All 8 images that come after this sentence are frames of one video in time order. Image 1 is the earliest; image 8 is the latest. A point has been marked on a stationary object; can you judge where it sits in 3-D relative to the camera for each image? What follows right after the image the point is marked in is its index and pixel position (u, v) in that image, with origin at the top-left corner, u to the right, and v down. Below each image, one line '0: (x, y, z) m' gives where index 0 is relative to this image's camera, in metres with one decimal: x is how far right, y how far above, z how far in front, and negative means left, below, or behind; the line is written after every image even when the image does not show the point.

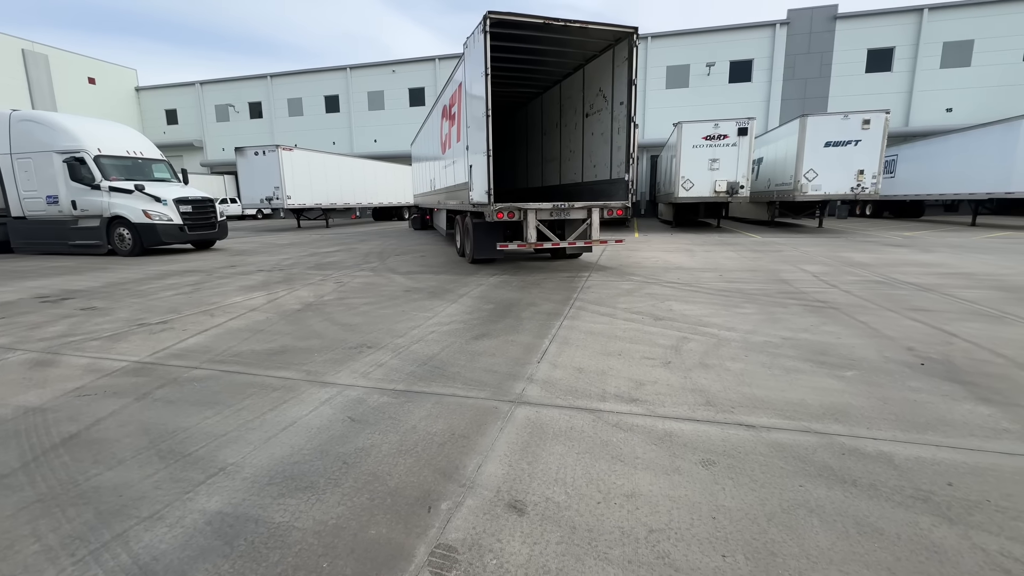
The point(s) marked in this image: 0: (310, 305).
0: (-3.0, -0.2, +7.2) m
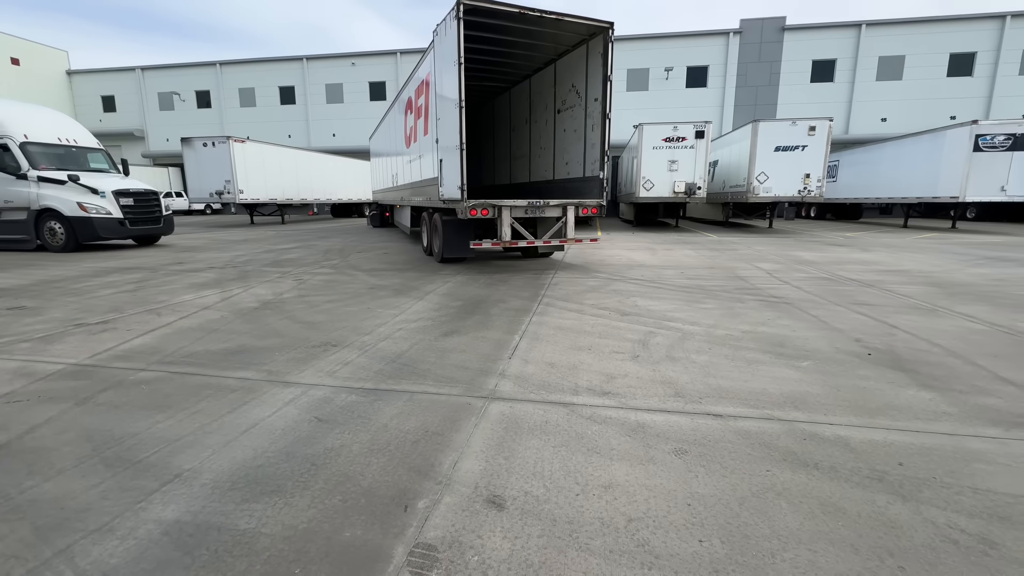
0: (-3.4, -0.2, +6.9) m
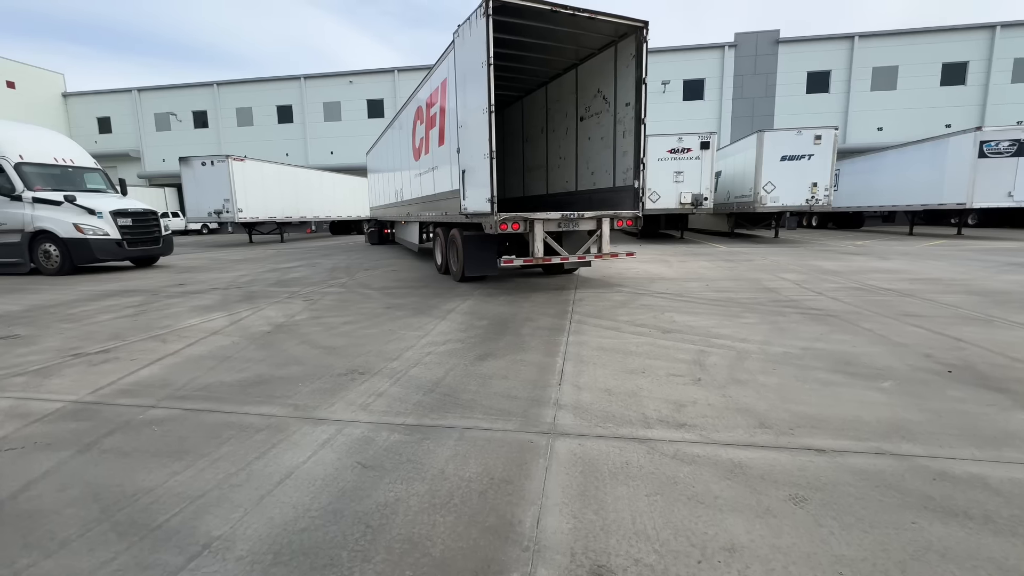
0: (-3.1, -0.5, +6.4) m
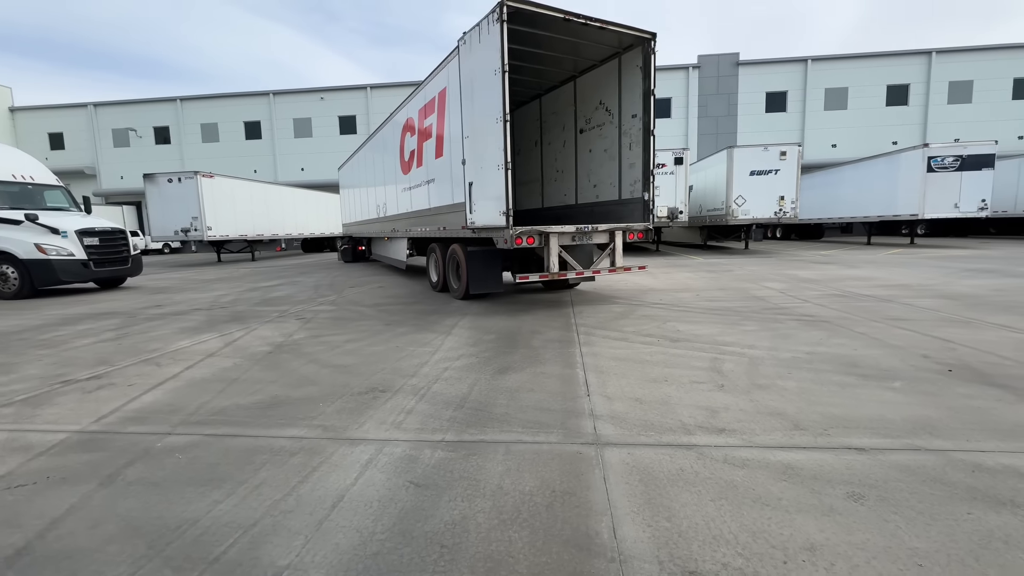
0: (-3.0, -0.7, +6.2) m
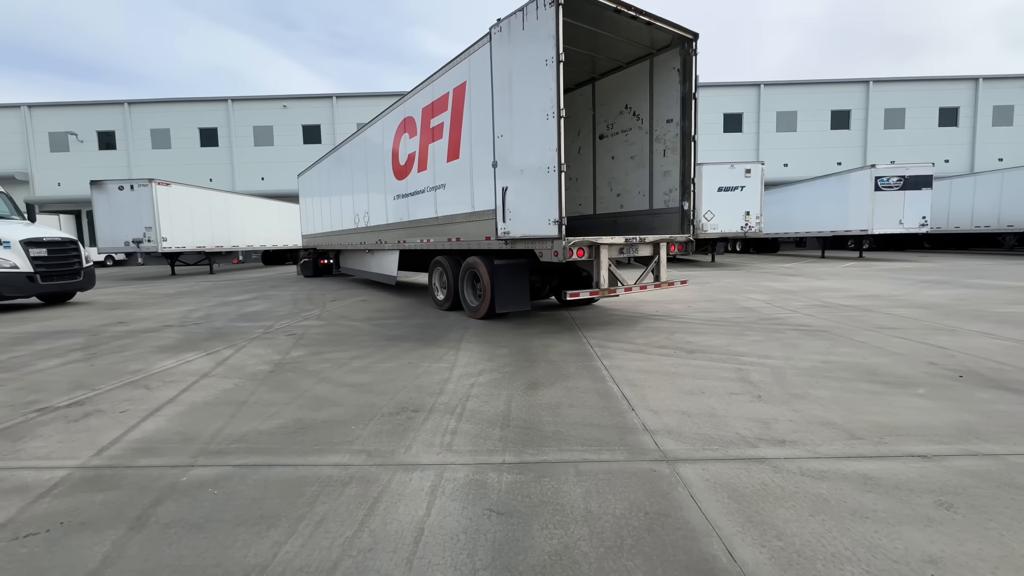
0: (-2.8, -0.9, +5.8) m
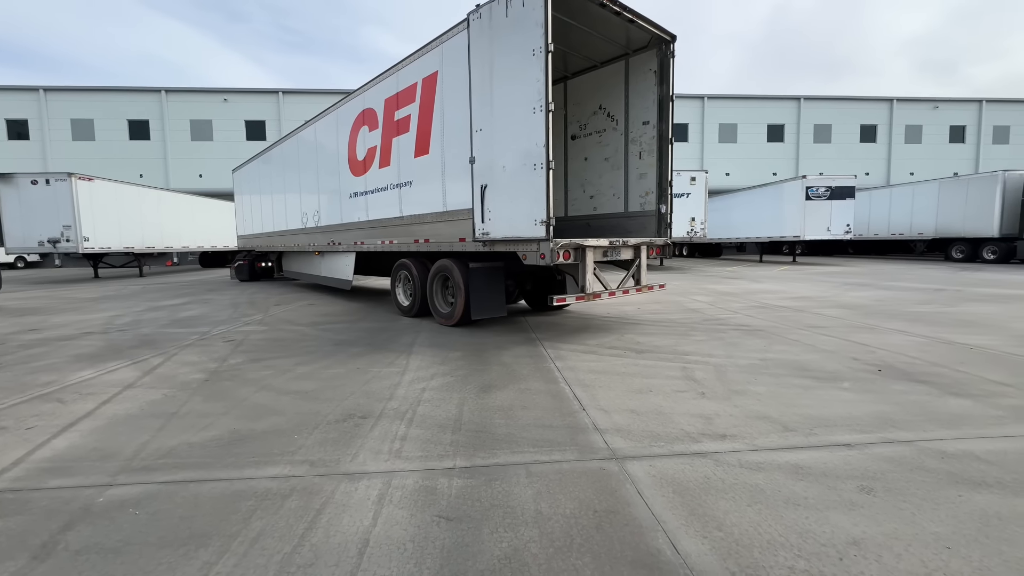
0: (-3.3, -0.9, +5.5) m
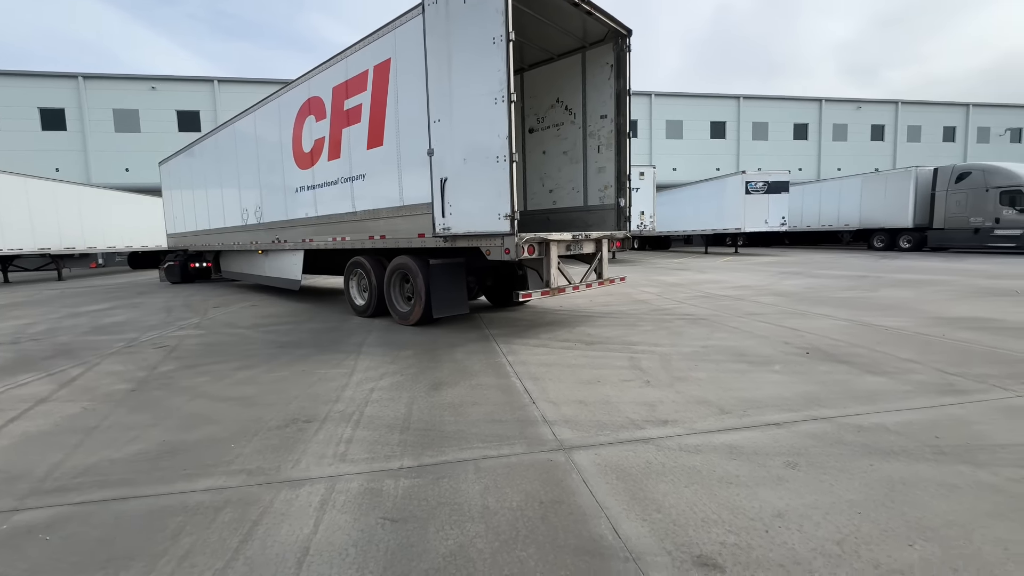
0: (-3.8, -1.0, +5.2) m
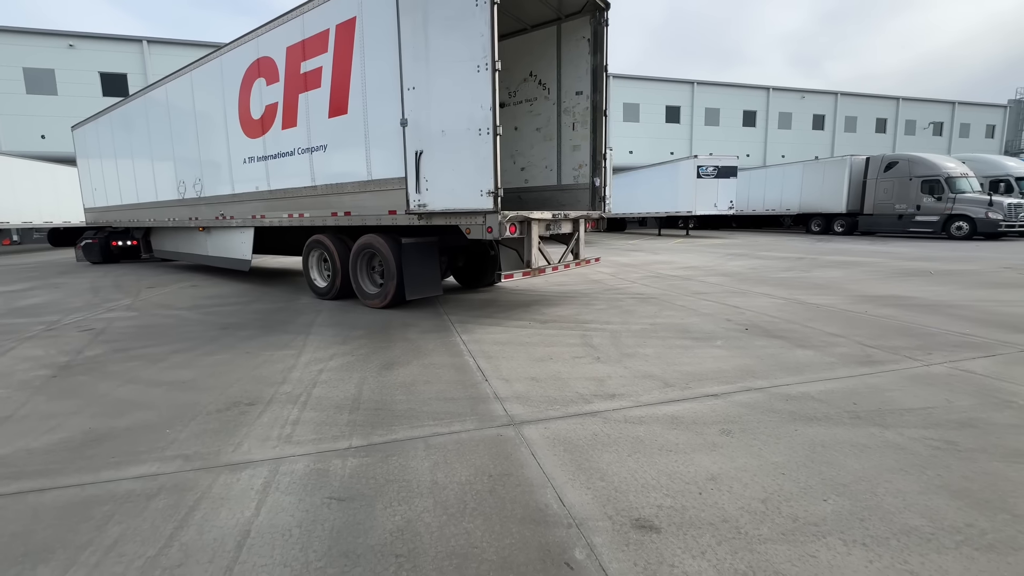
0: (-4.3, -0.8, +4.9) m
